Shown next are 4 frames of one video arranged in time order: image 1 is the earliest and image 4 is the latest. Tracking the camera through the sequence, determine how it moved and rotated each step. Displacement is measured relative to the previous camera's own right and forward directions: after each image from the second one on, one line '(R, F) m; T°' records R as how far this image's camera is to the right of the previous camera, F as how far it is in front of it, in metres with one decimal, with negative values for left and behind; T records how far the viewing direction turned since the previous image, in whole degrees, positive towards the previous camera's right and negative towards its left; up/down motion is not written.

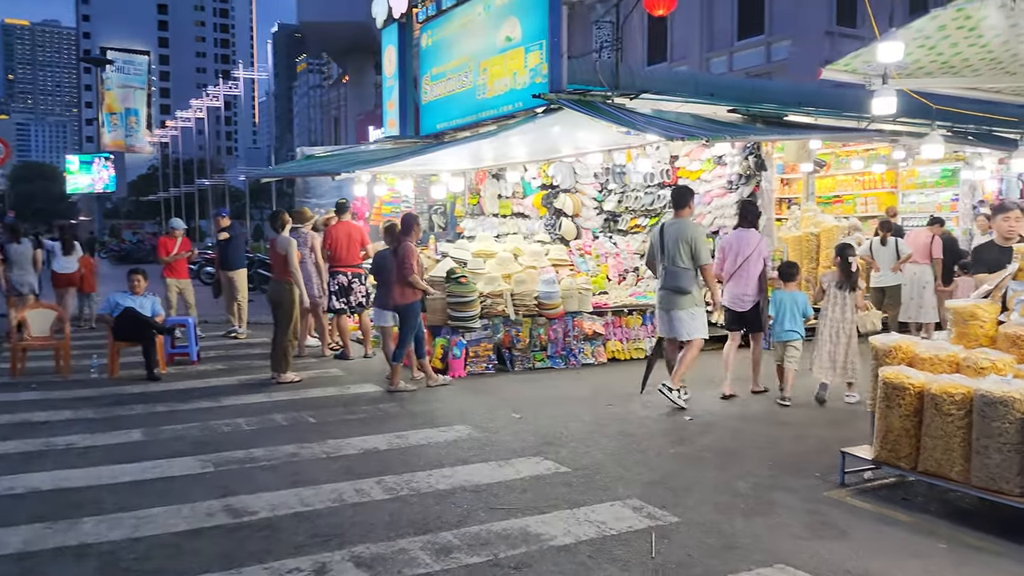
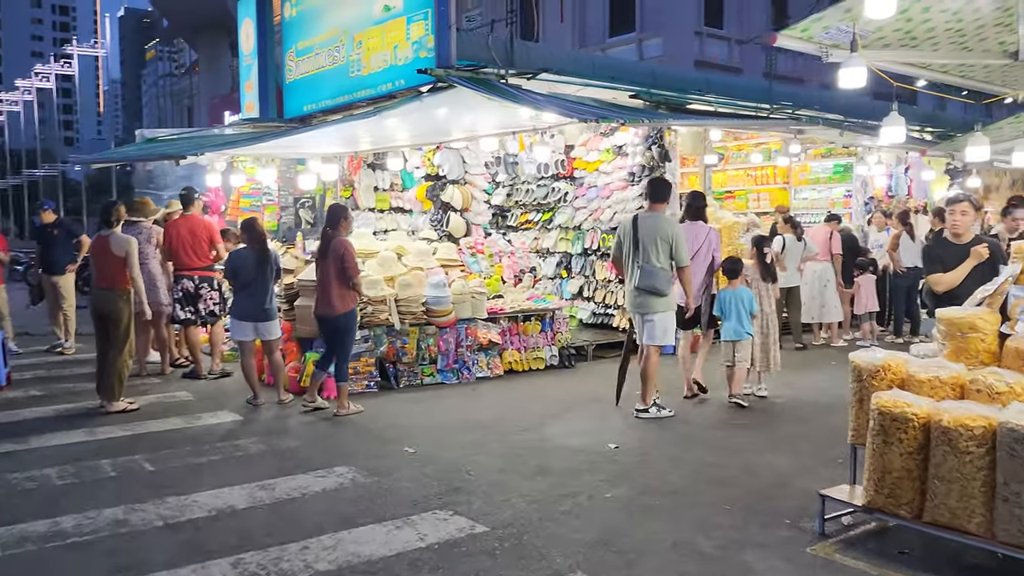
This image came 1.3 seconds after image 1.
(-0.1, +1.1) m; +9°
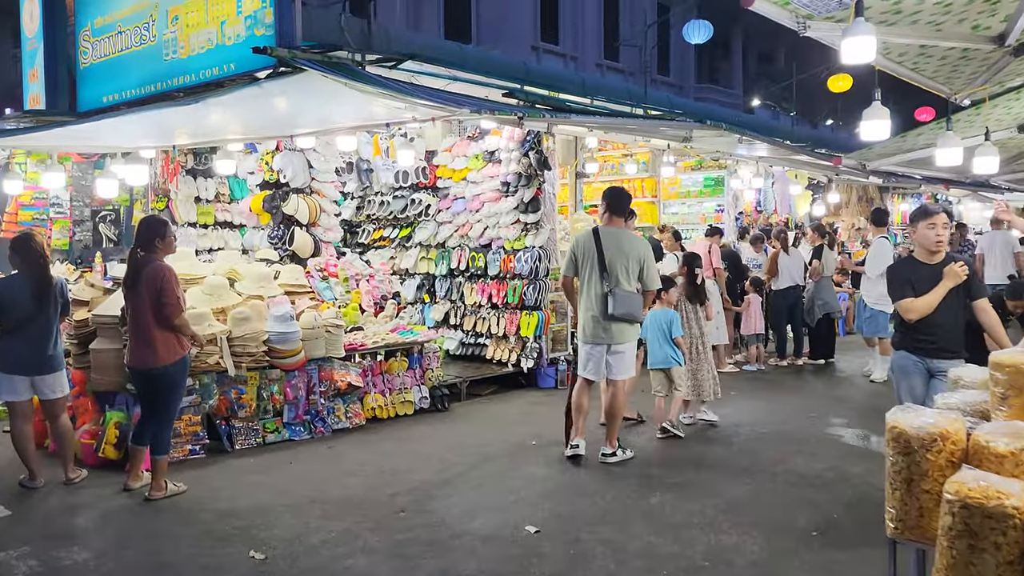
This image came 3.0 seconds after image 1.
(-0.3, +1.3) m; +11°
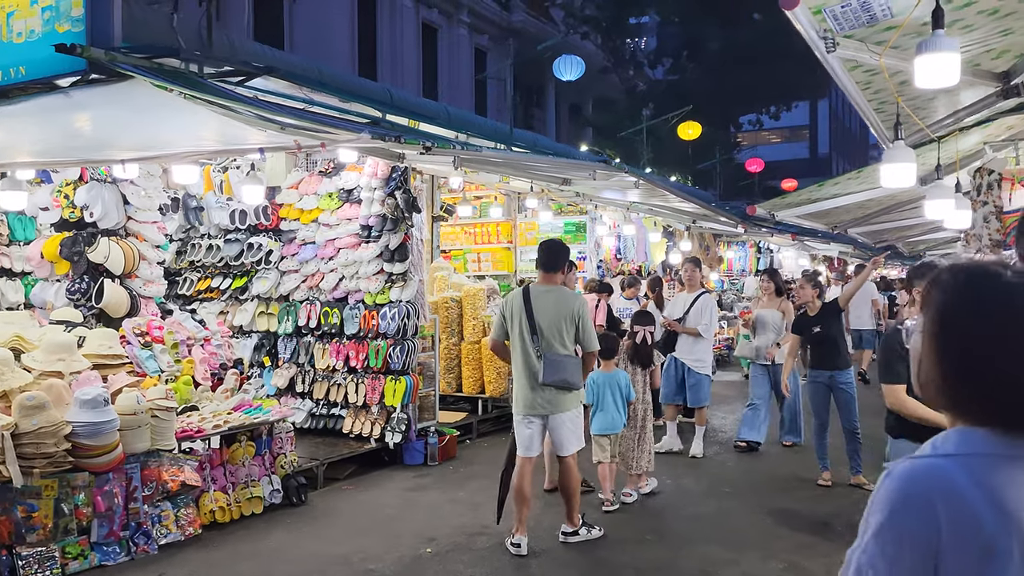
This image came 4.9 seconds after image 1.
(-0.5, +1.1) m; +13°
